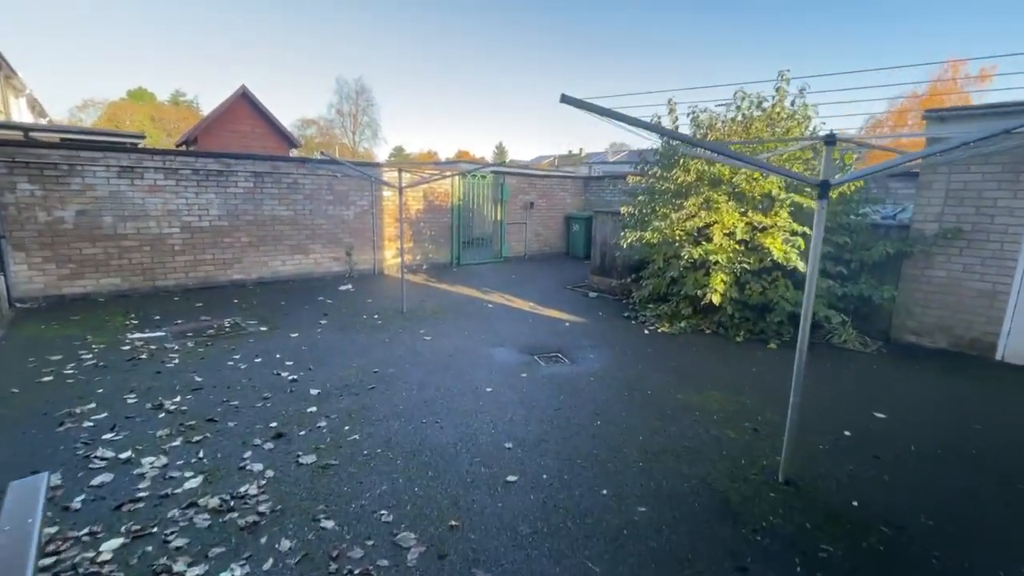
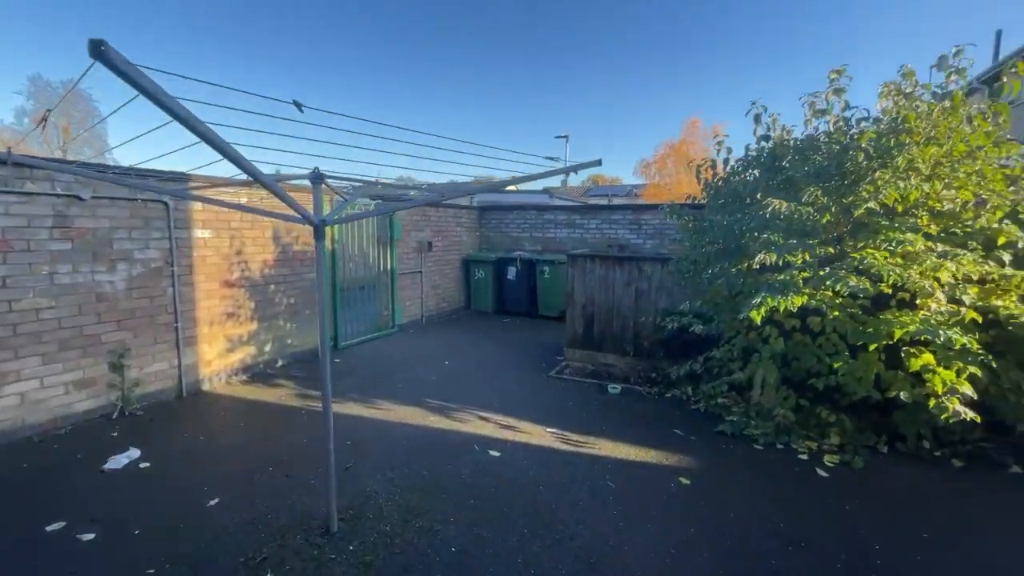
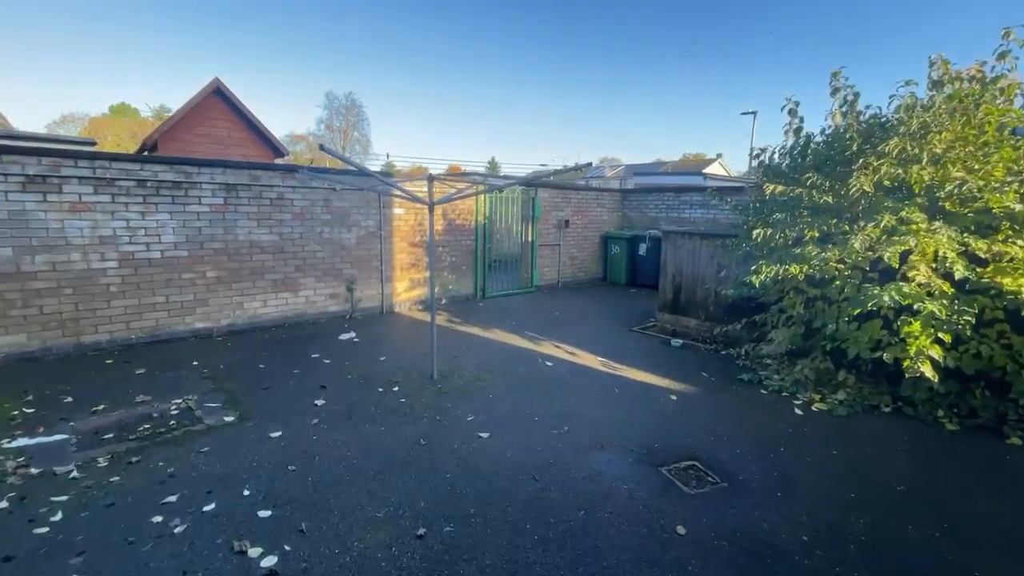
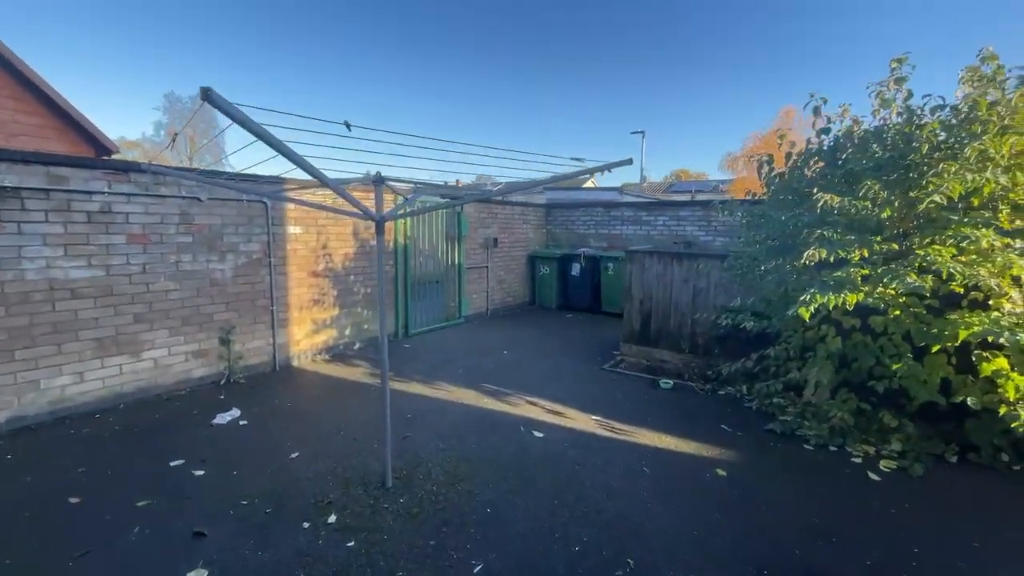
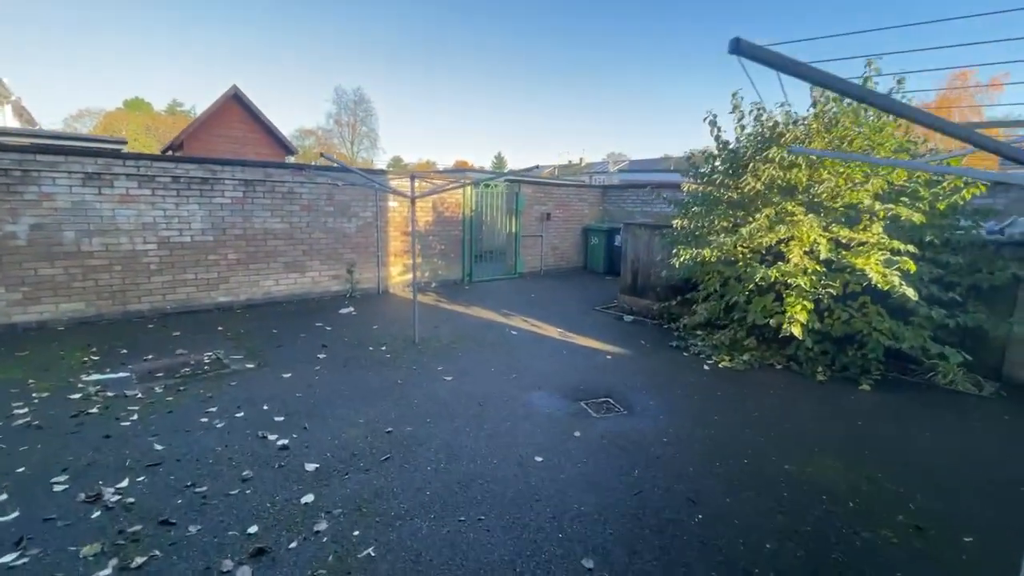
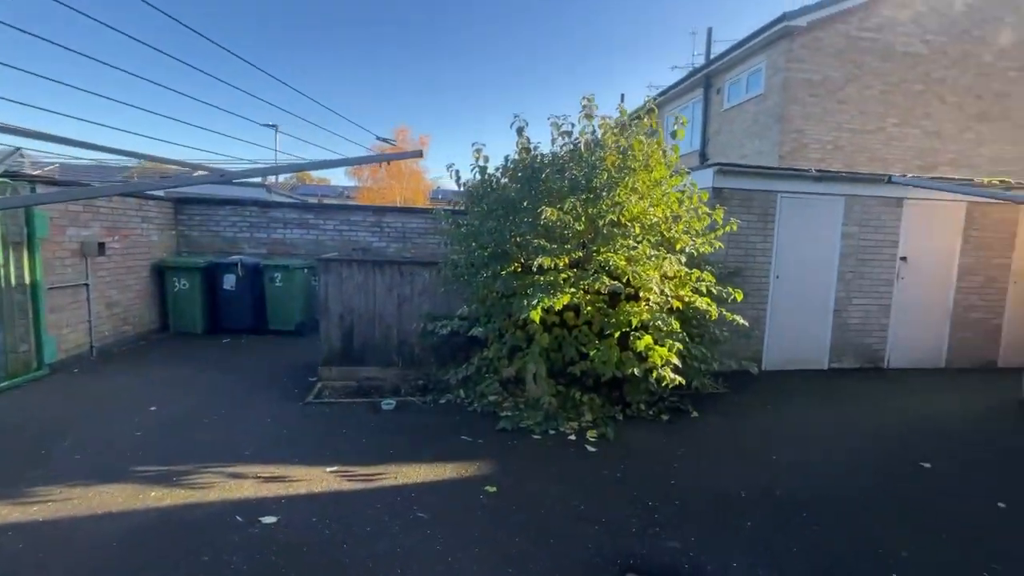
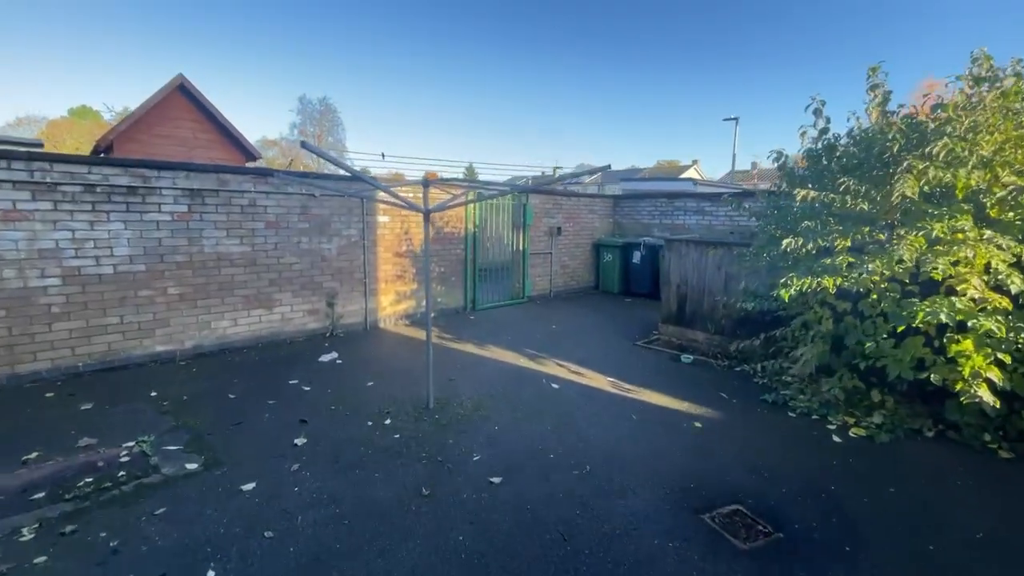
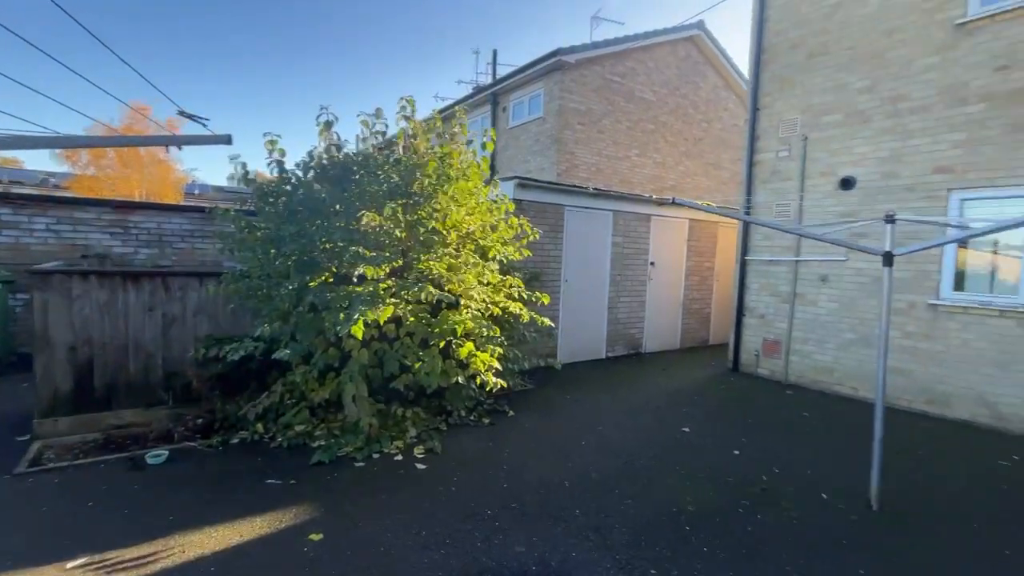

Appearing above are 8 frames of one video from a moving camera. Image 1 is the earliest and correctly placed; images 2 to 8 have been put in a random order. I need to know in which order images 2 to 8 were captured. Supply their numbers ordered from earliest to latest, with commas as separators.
5, 3, 7, 4, 2, 6, 8
